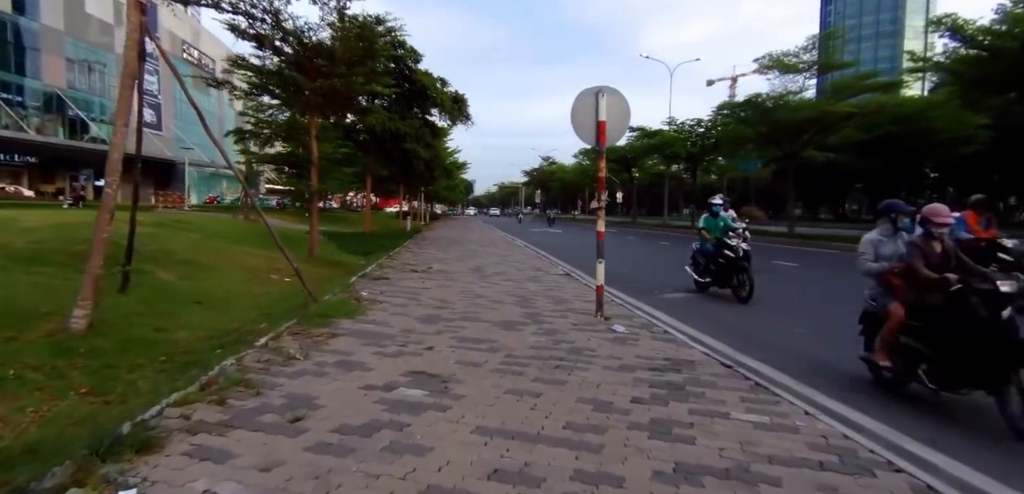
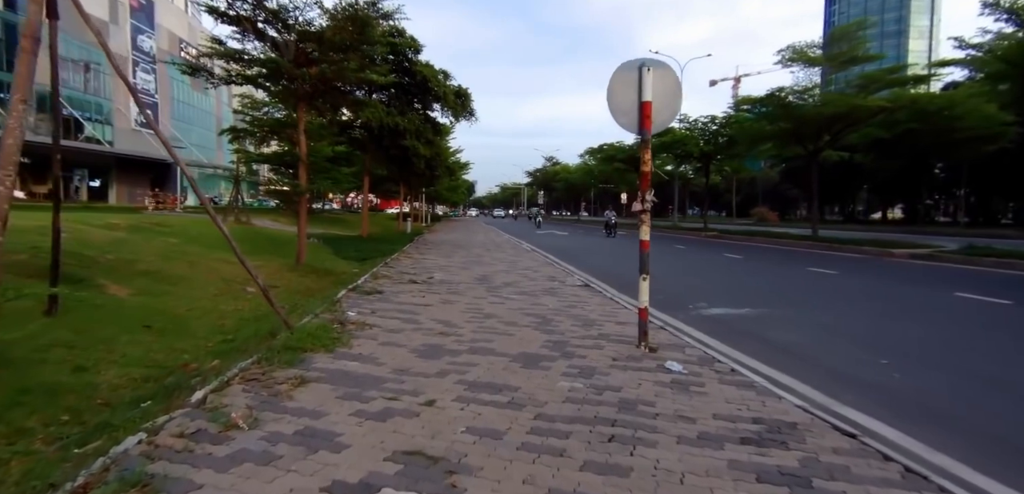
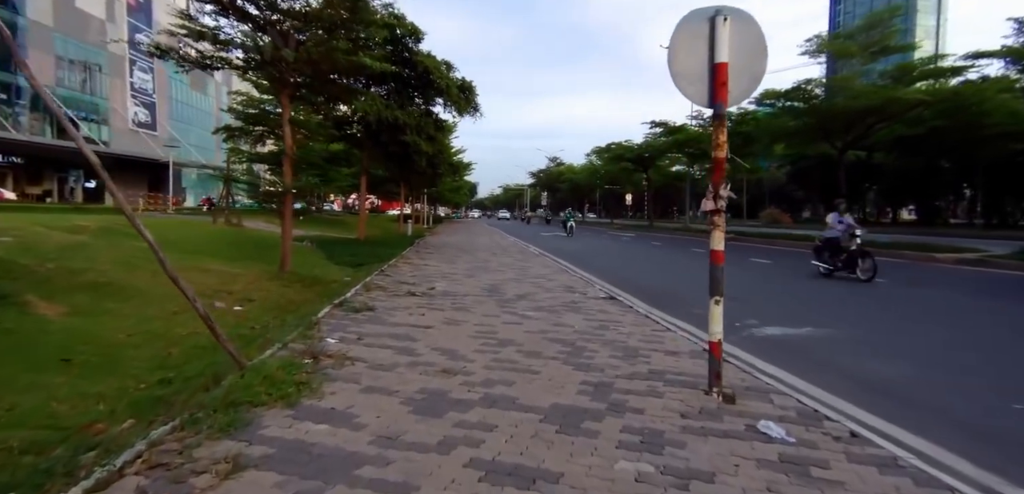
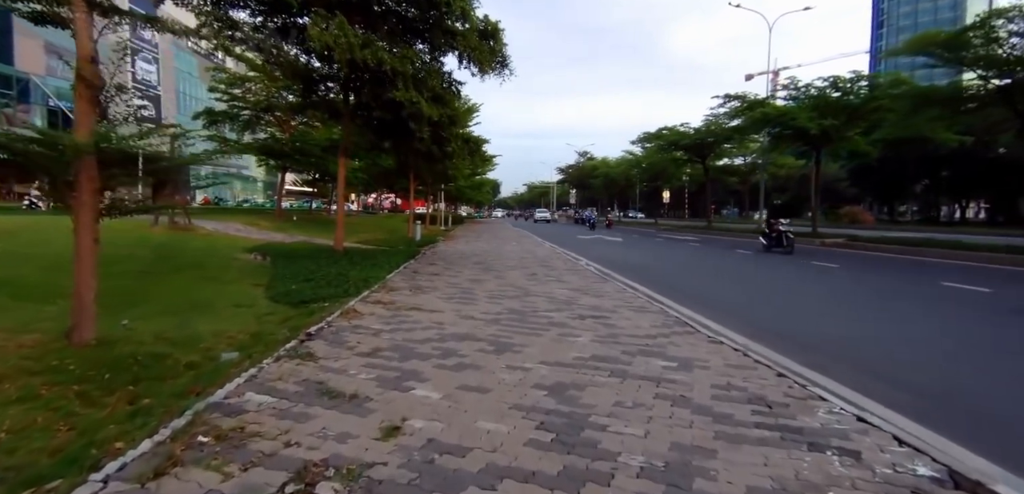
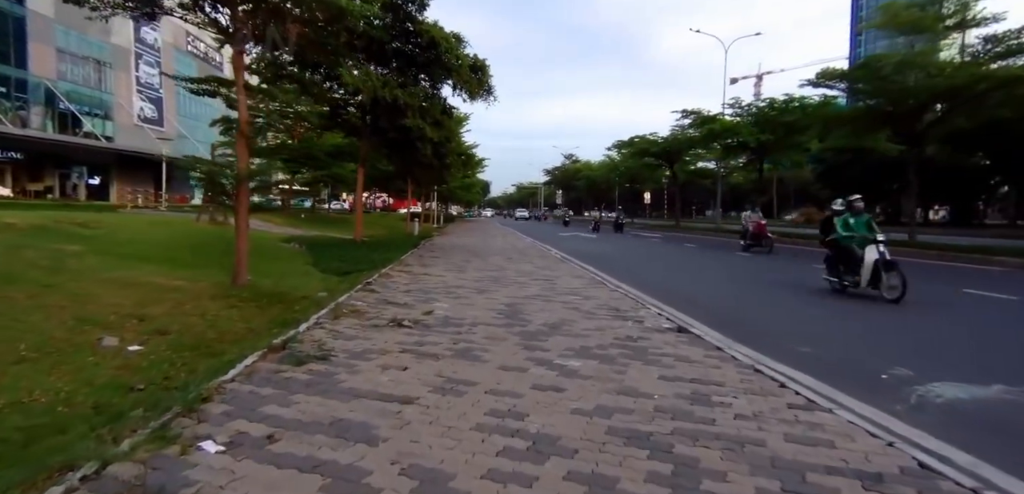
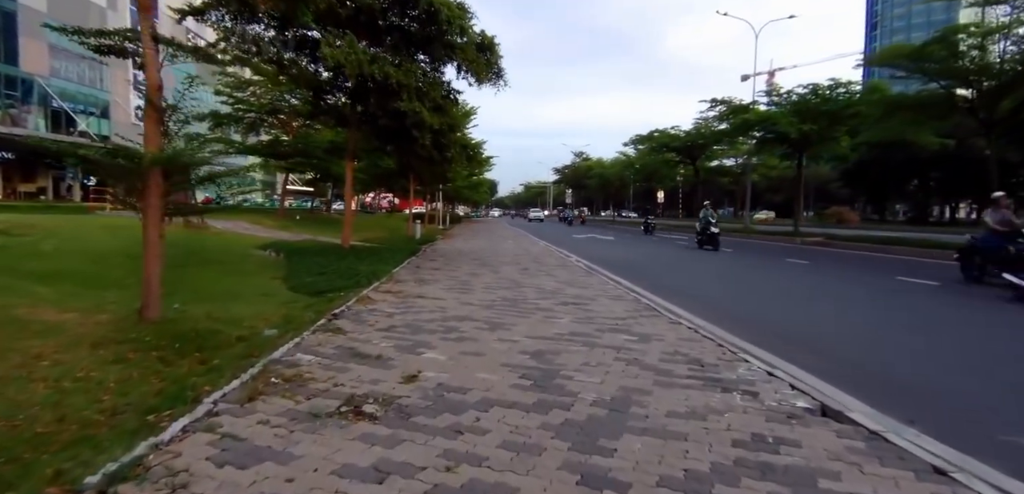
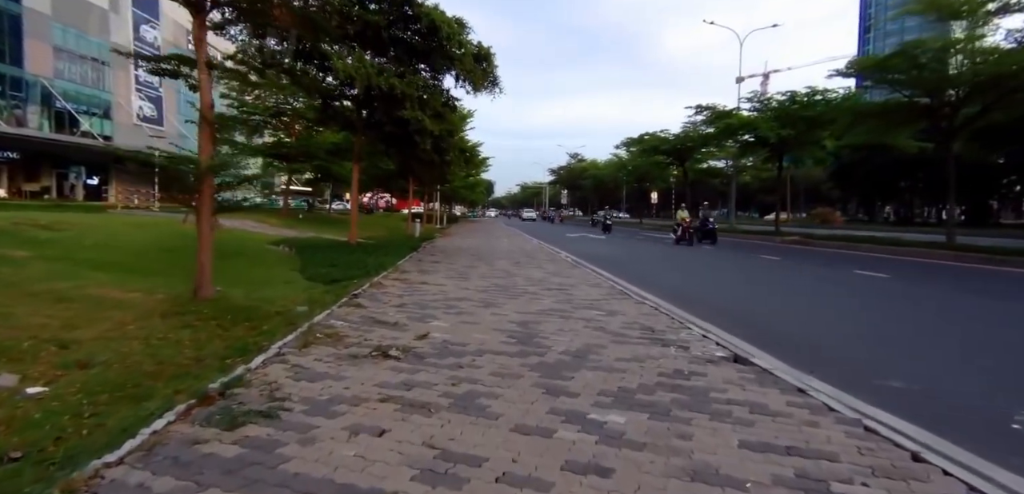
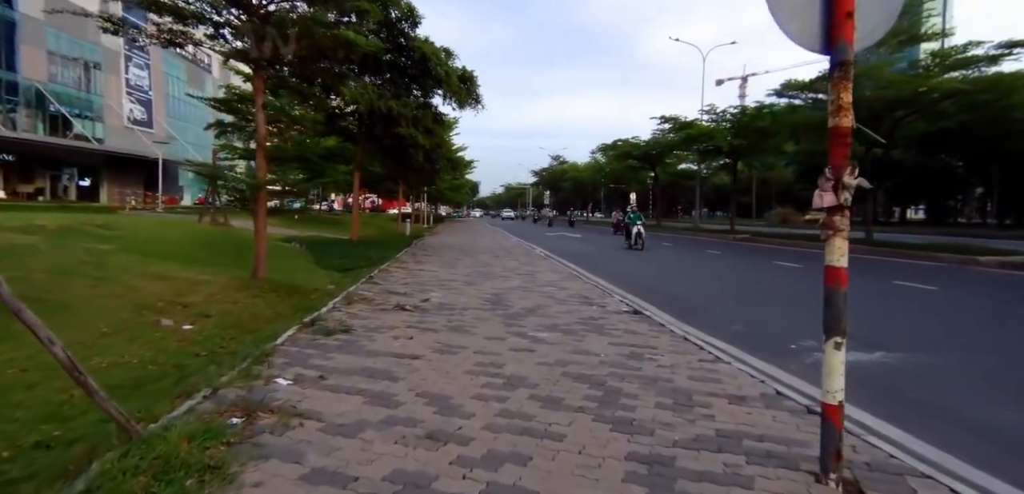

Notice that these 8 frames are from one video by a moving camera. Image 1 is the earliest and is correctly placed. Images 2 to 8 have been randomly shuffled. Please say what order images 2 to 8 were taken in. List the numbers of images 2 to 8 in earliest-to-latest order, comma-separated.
2, 3, 8, 5, 7, 6, 4
